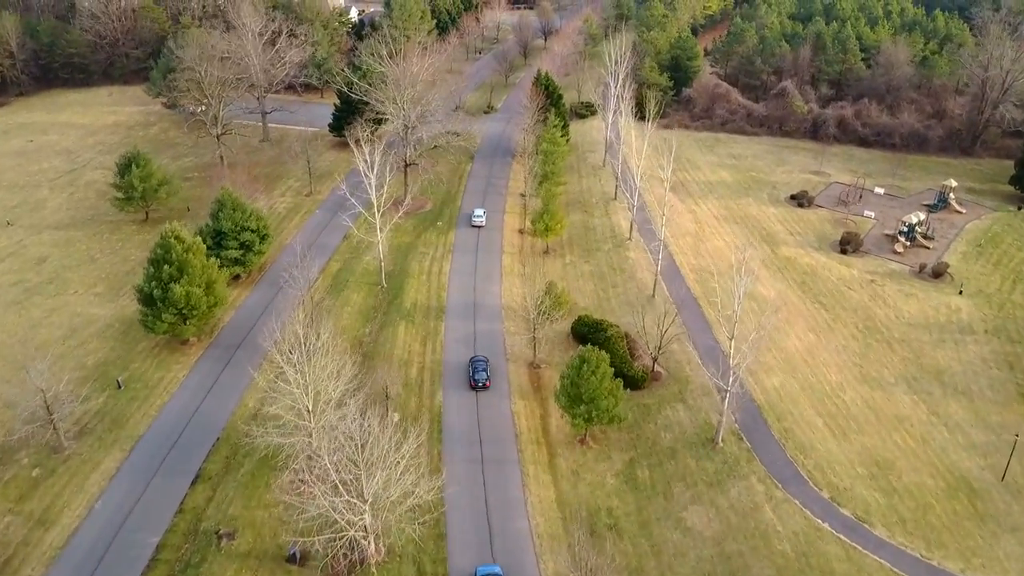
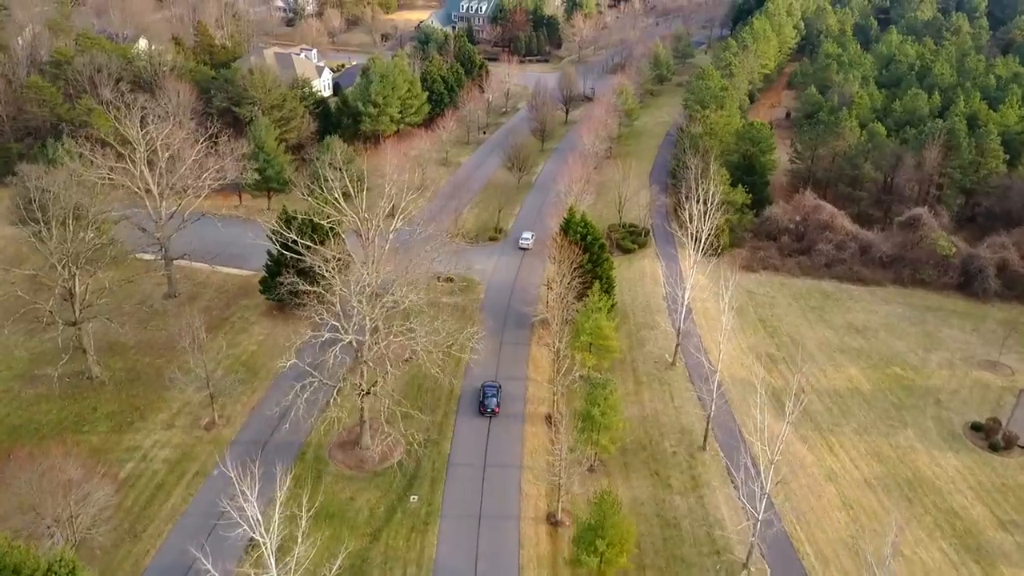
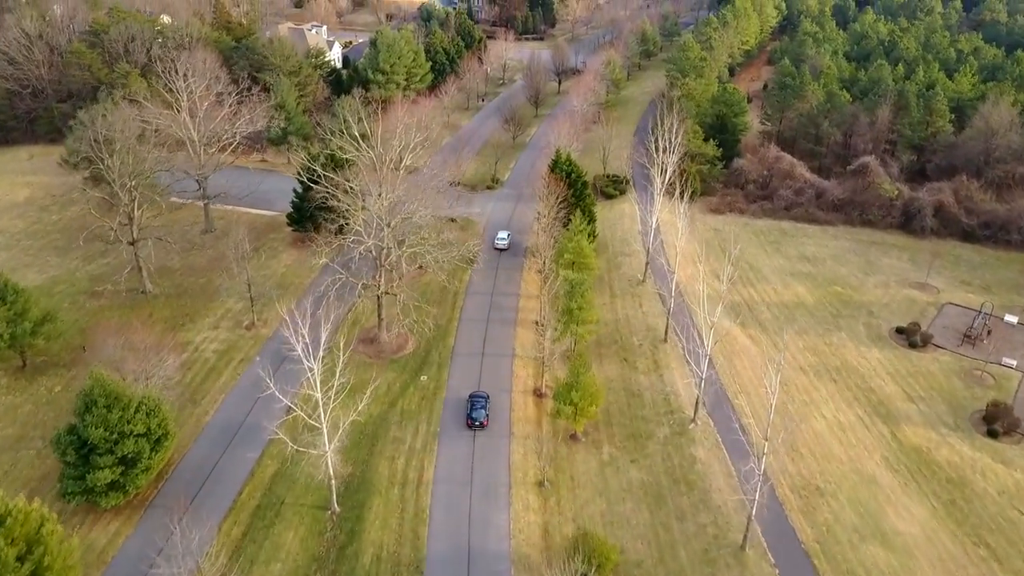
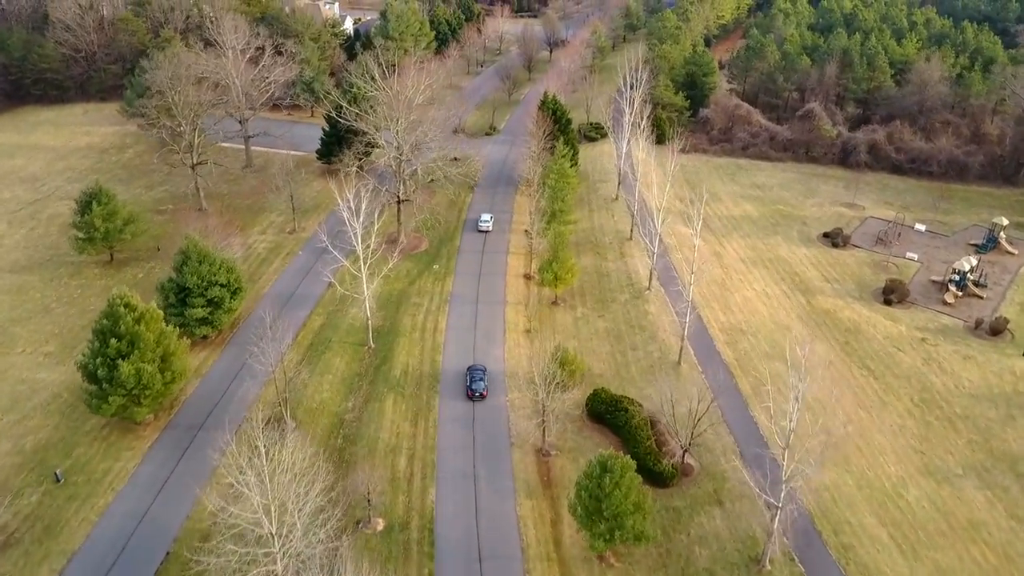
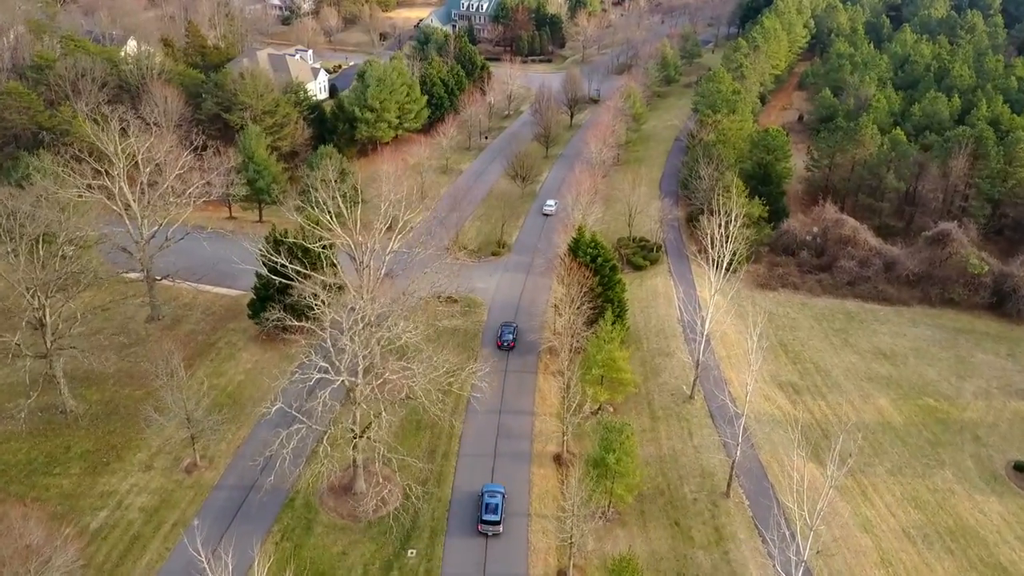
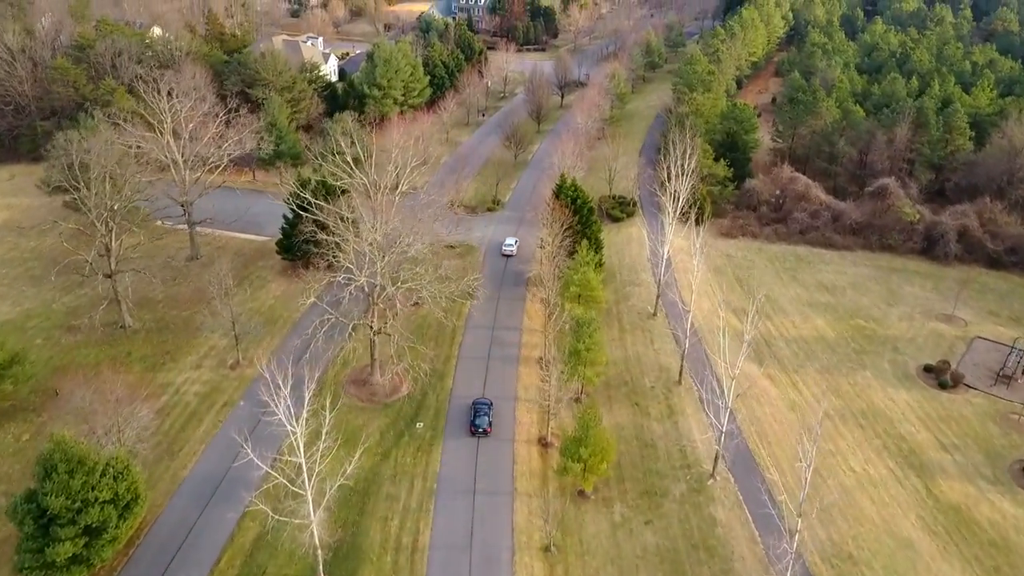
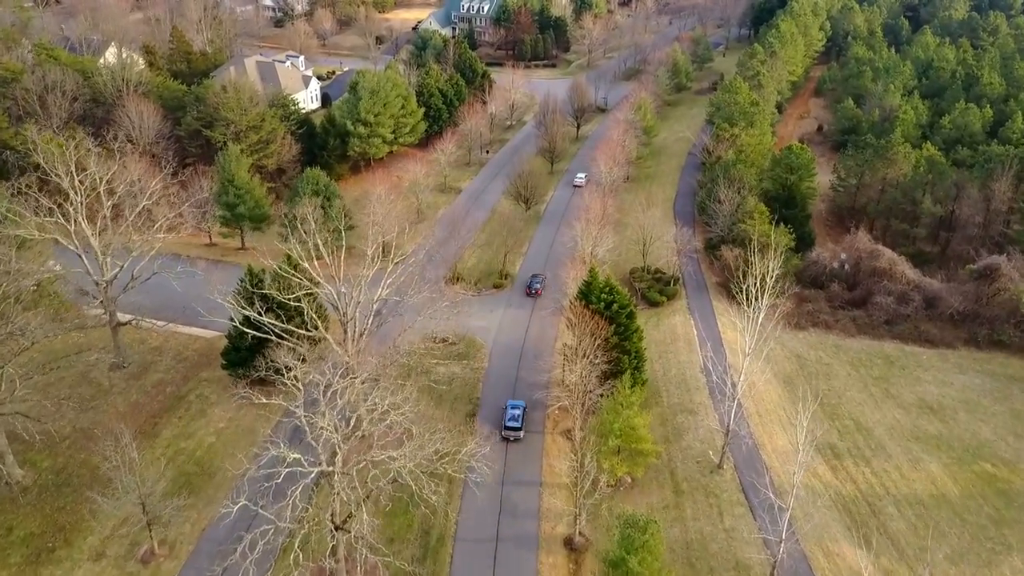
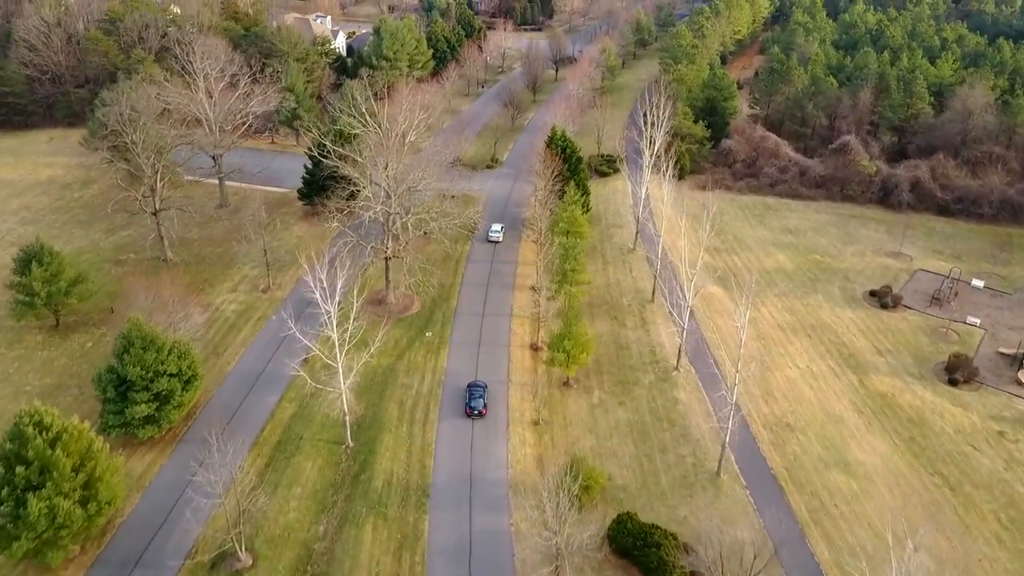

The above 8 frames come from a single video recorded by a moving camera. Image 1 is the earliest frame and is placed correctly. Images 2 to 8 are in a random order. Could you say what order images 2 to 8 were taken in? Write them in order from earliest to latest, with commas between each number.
4, 8, 3, 6, 2, 5, 7
